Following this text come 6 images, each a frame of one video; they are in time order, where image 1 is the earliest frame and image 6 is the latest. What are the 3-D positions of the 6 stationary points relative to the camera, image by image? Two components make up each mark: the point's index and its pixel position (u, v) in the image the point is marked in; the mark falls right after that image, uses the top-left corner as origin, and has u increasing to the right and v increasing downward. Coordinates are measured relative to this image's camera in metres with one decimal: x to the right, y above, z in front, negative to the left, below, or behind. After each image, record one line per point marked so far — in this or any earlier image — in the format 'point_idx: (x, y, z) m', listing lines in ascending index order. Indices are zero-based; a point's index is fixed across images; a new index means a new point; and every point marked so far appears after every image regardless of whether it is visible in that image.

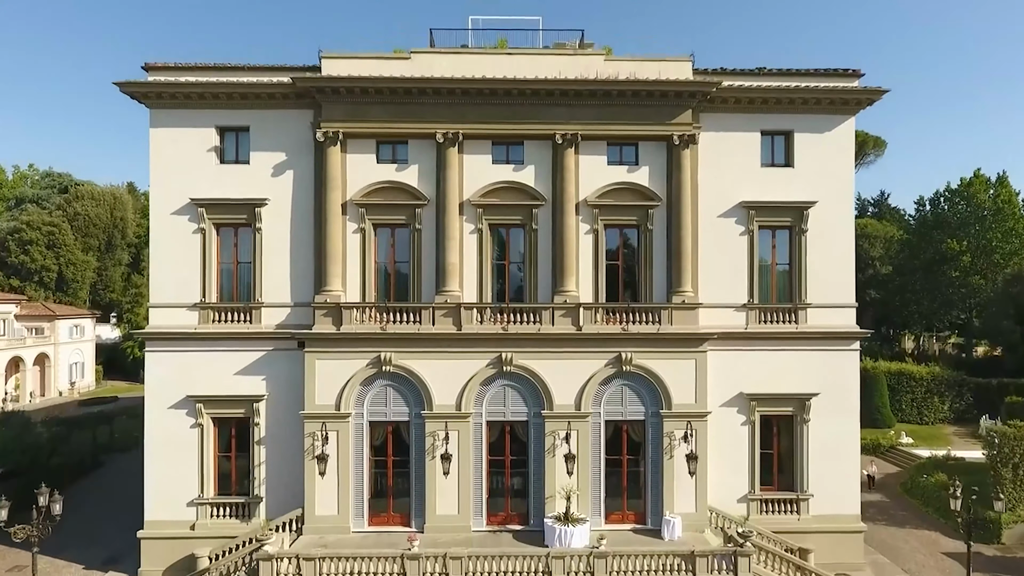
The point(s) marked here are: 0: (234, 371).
0: (-8.3, -2.5, +17.4) m
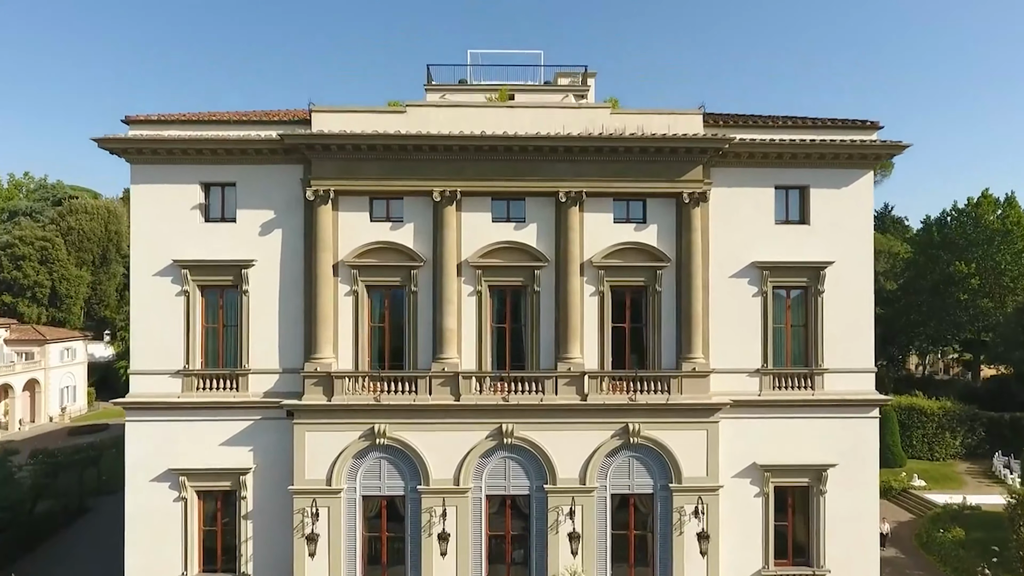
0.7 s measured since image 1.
0: (-8.3, -4.3, +16.5) m
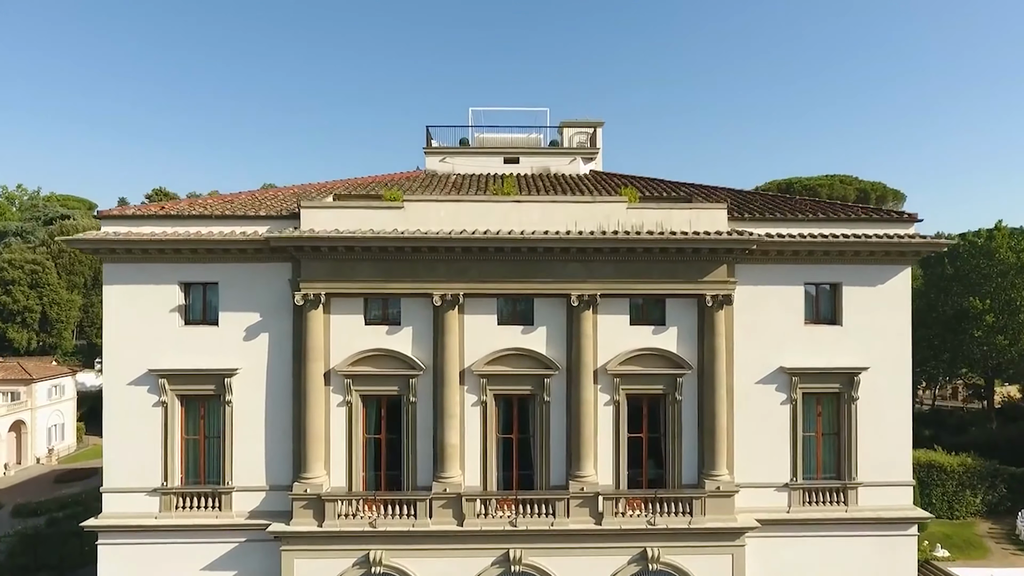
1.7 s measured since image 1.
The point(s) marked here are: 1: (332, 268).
0: (-8.1, -7.2, +15.1) m
1: (-4.6, +0.5, +14.9) m
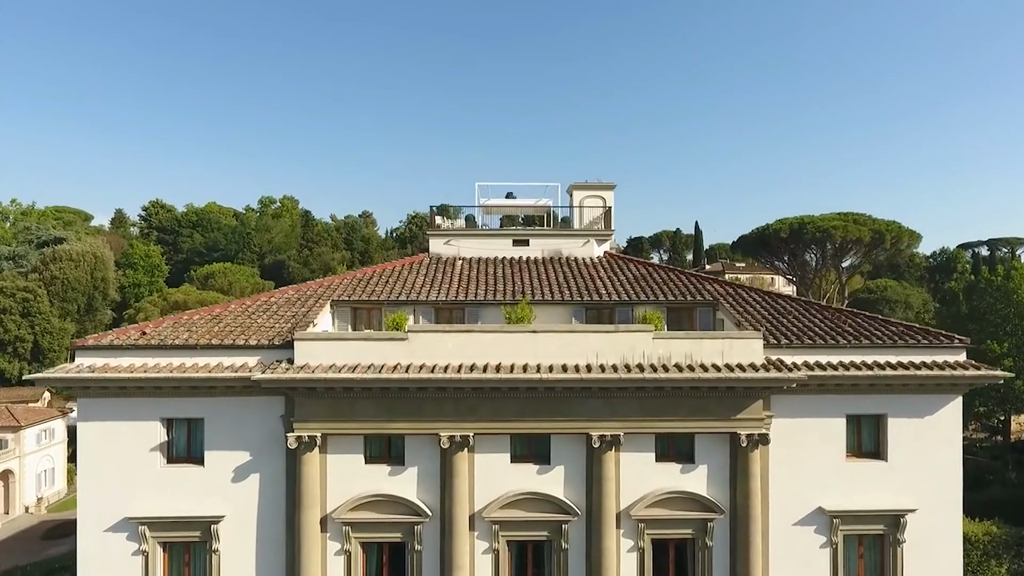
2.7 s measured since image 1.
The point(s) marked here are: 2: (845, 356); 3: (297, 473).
0: (-7.7, -10.5, +13.7) m
1: (-4.3, -2.7, +13.5) m
2: (+8.2, -1.7, +14.3) m
3: (-5.1, -4.3, +13.7) m
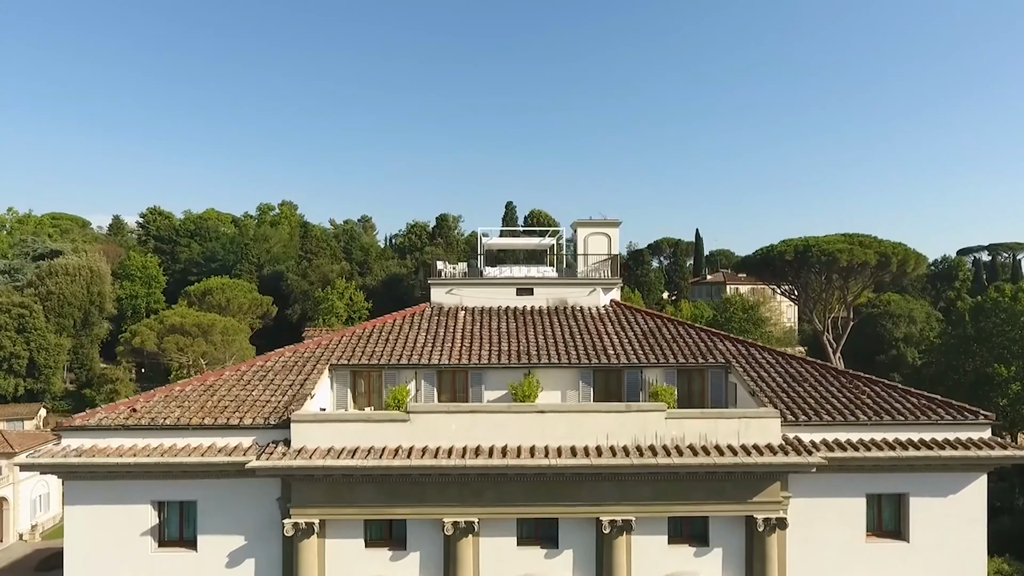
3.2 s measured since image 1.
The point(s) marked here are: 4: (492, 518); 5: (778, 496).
0: (-7.6, -12.2, +13.2) m
1: (-4.1, -4.5, +13.0) m
2: (+8.4, -3.4, +13.8) m
3: (-4.9, -6.1, +13.1) m
4: (-0.4, -5.2, +13.1) m
5: (+6.1, -4.8, +13.3) m
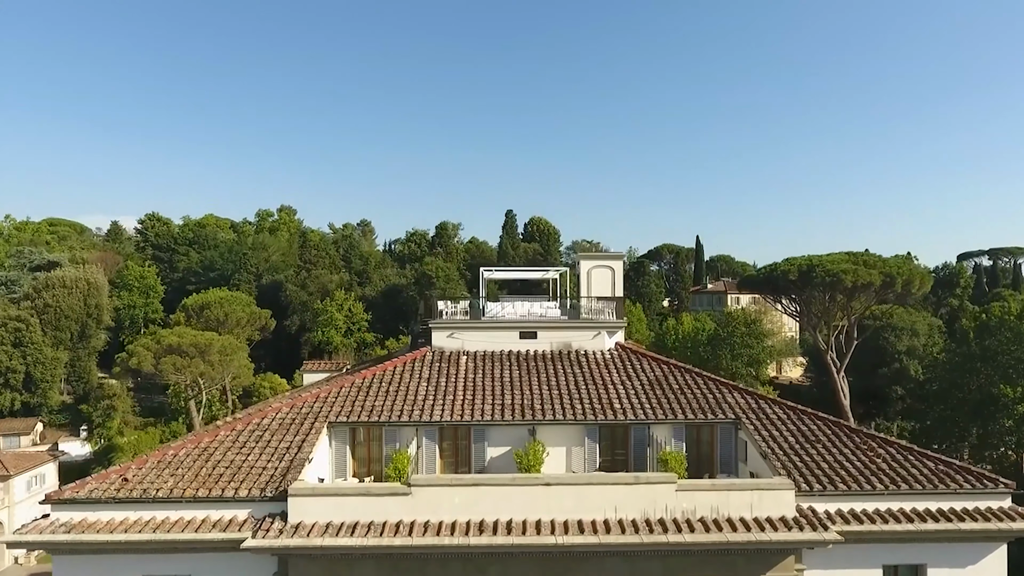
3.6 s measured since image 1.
0: (-7.5, -13.7, +12.7) m
1: (-4.0, -6.0, +12.5) m
2: (+8.5, -4.9, +13.3) m
3: (-4.8, -7.6, +12.6) m
4: (-0.3, -6.7, +12.7) m
5: (+6.2, -6.3, +12.9) m
